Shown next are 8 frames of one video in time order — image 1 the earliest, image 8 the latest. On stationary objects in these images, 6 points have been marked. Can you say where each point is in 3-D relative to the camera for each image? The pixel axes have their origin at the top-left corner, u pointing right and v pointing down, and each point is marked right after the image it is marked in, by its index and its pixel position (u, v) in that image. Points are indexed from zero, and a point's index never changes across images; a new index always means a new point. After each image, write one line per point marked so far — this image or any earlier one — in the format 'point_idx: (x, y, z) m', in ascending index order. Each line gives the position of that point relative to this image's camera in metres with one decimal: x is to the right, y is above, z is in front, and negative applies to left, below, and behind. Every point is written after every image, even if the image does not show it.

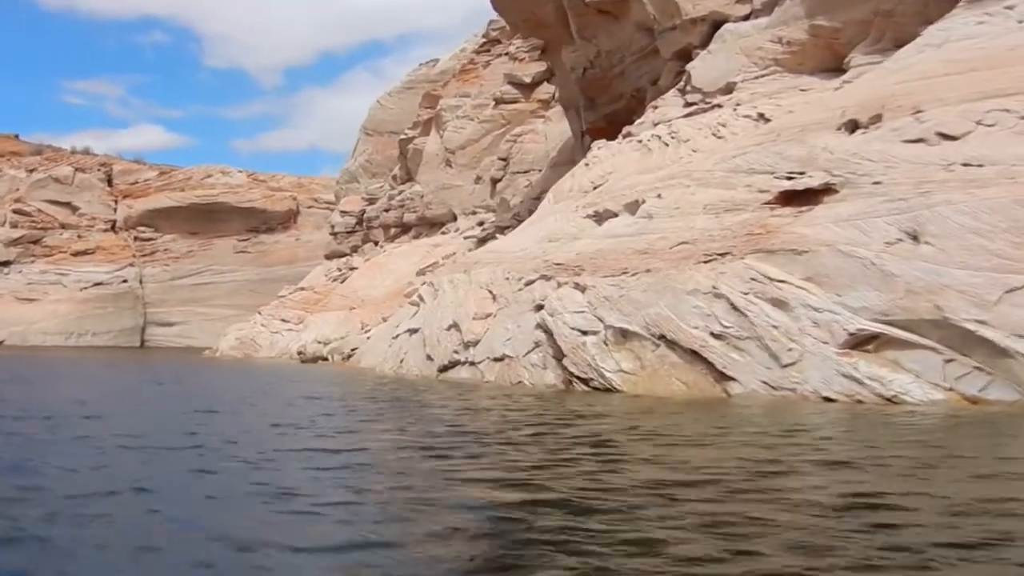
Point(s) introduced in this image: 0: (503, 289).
0: (-0.1, 0.0, +14.0) m
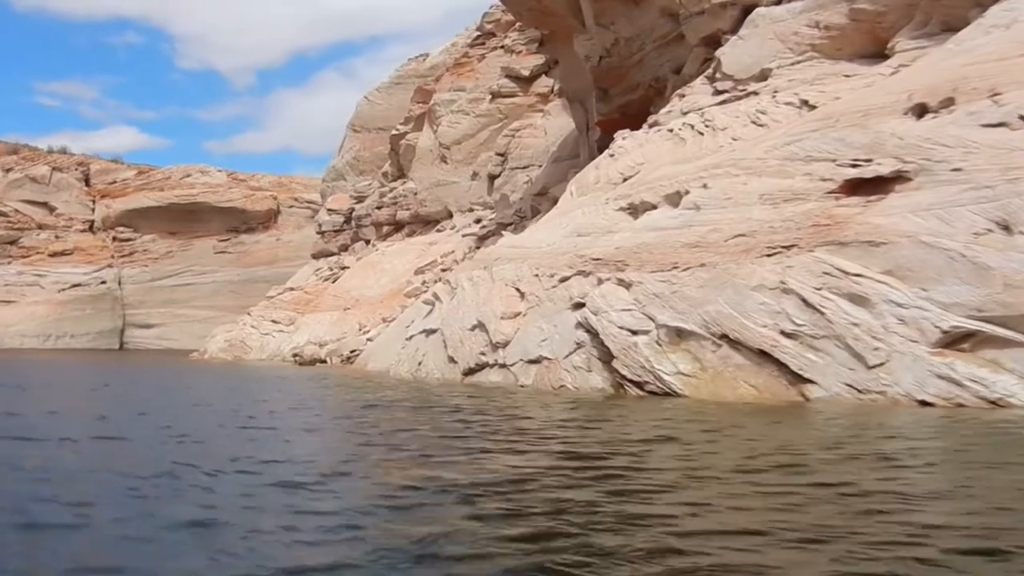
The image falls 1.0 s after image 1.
0: (+0.1, 0.0, +13.2) m
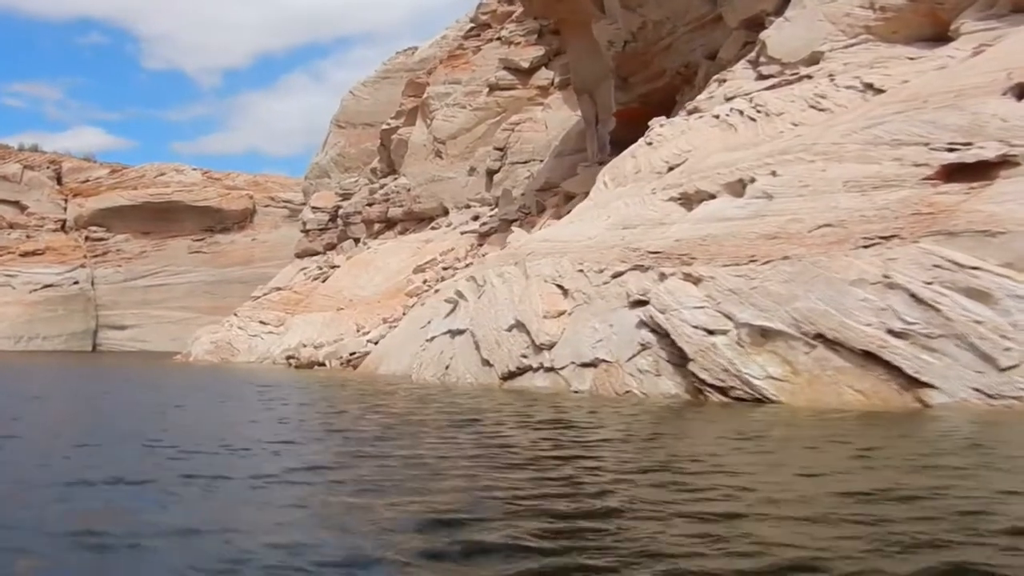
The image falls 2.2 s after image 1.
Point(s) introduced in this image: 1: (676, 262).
0: (+0.4, 0.0, +12.2) m
1: (+1.0, +0.2, +11.1) m
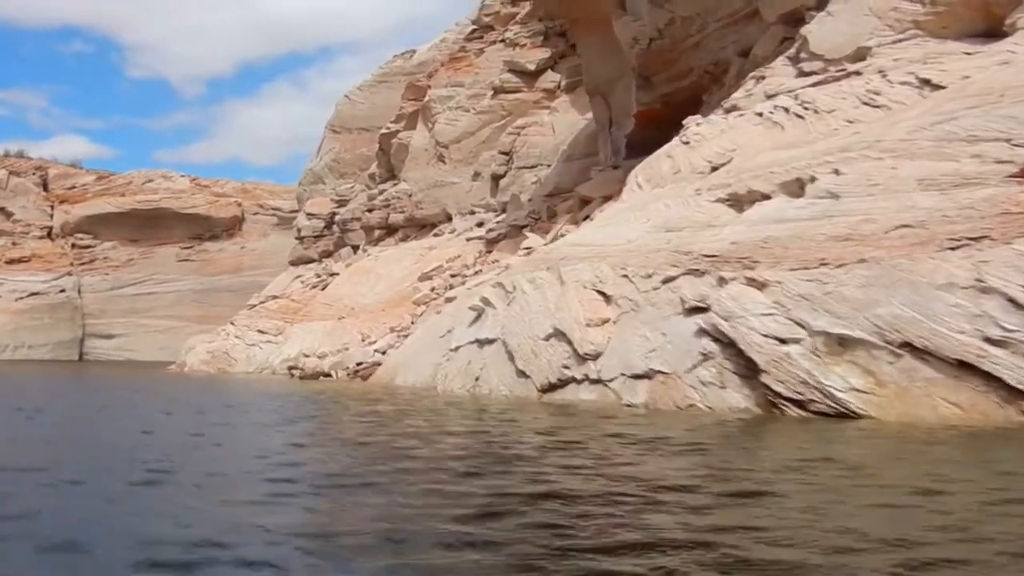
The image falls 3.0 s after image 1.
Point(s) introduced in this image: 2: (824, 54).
0: (+0.7, 0.0, +11.5) m
1: (+1.3, +0.1, +10.4) m
2: (+2.4, +1.8, +14.0) m
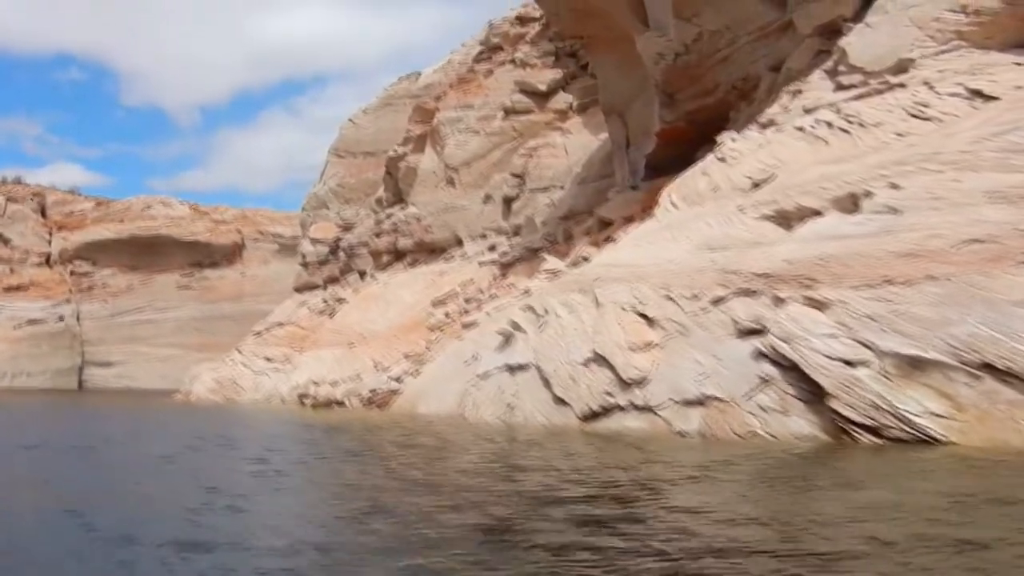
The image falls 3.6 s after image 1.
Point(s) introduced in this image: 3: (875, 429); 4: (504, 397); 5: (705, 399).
0: (+0.9, -0.1, +11.0) m
1: (+1.5, 0.0, +9.8) m
2: (+2.7, +1.7, +13.5) m
3: (+1.7, -0.7, +8.6) m
4: (-0.1, -0.8, +12.6) m
5: (+1.1, -0.6, +9.8) m
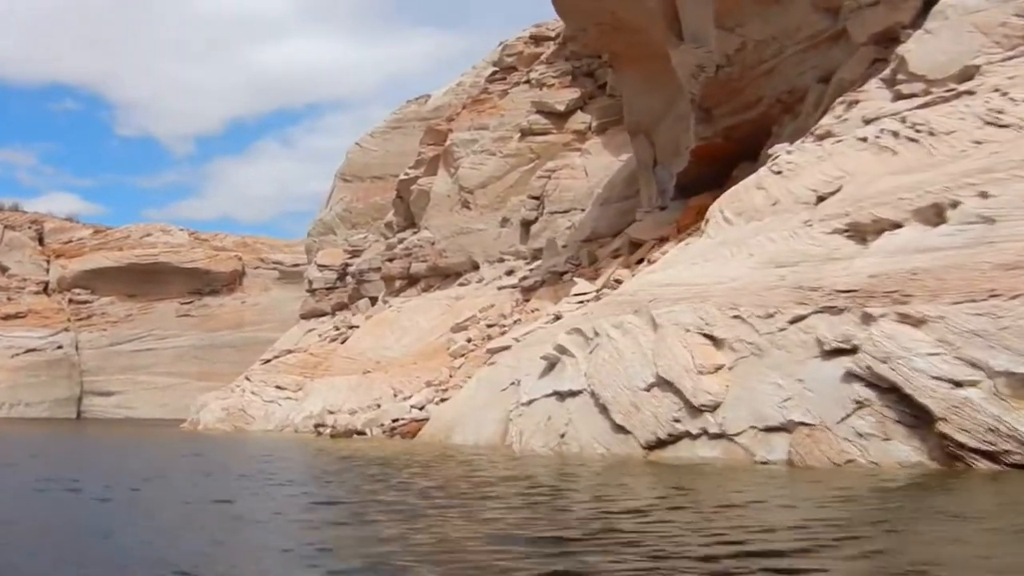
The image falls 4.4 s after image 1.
0: (+1.3, -0.2, +10.3) m
1: (+1.9, -0.1, +9.1) m
2: (+3.0, +1.5, +12.8) m
3: (+2.1, -0.7, +7.9) m
4: (+0.3, -0.9, +11.8) m
5: (+1.4, -0.7, +9.1) m
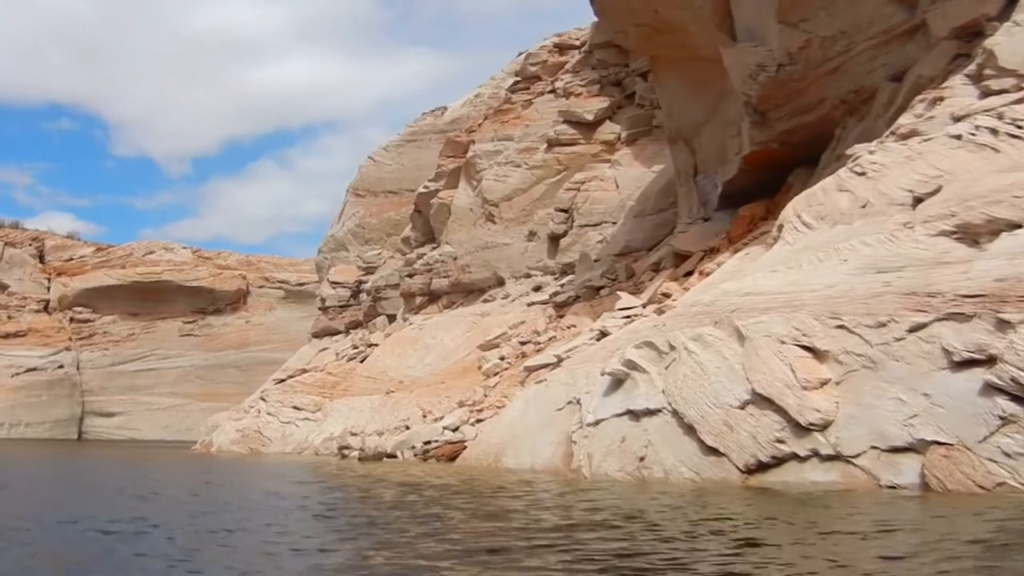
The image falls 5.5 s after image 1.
0: (+1.7, -0.3, +9.3) m
1: (+2.3, -0.1, +8.2) m
2: (+3.4, +1.5, +11.9) m
3: (+2.5, -0.7, +7.0) m
4: (+0.7, -1.0, +10.9) m
5: (+1.9, -0.7, +8.2) m
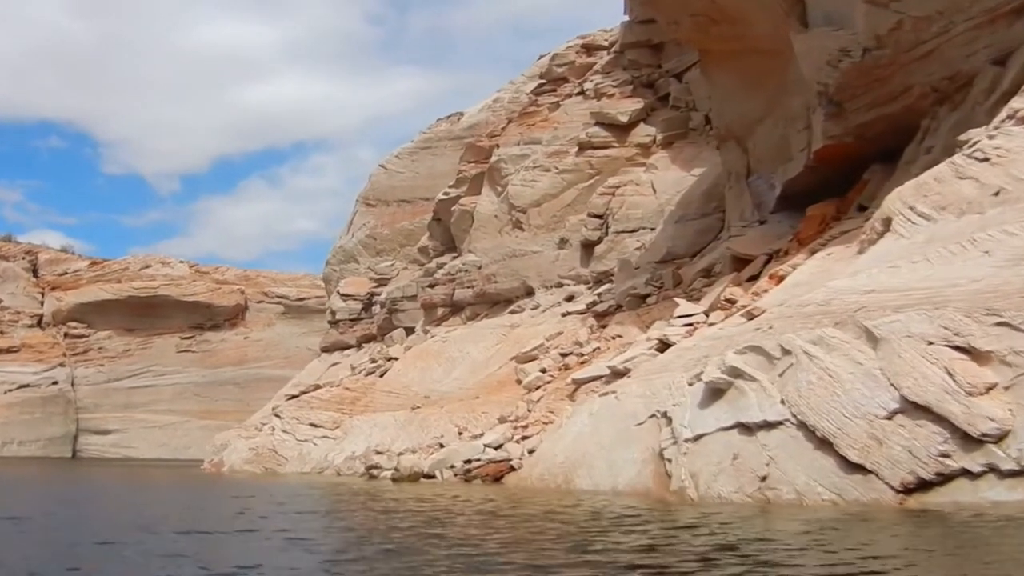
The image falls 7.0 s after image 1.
0: (+2.2, -0.2, +8.1) m
1: (+2.8, 0.0, +7.0) m
2: (+3.9, +1.5, +10.7) m
3: (+3.1, -0.7, +5.7) m
4: (+1.2, -0.9, +9.6) m
5: (+2.4, -0.7, +6.9) m
